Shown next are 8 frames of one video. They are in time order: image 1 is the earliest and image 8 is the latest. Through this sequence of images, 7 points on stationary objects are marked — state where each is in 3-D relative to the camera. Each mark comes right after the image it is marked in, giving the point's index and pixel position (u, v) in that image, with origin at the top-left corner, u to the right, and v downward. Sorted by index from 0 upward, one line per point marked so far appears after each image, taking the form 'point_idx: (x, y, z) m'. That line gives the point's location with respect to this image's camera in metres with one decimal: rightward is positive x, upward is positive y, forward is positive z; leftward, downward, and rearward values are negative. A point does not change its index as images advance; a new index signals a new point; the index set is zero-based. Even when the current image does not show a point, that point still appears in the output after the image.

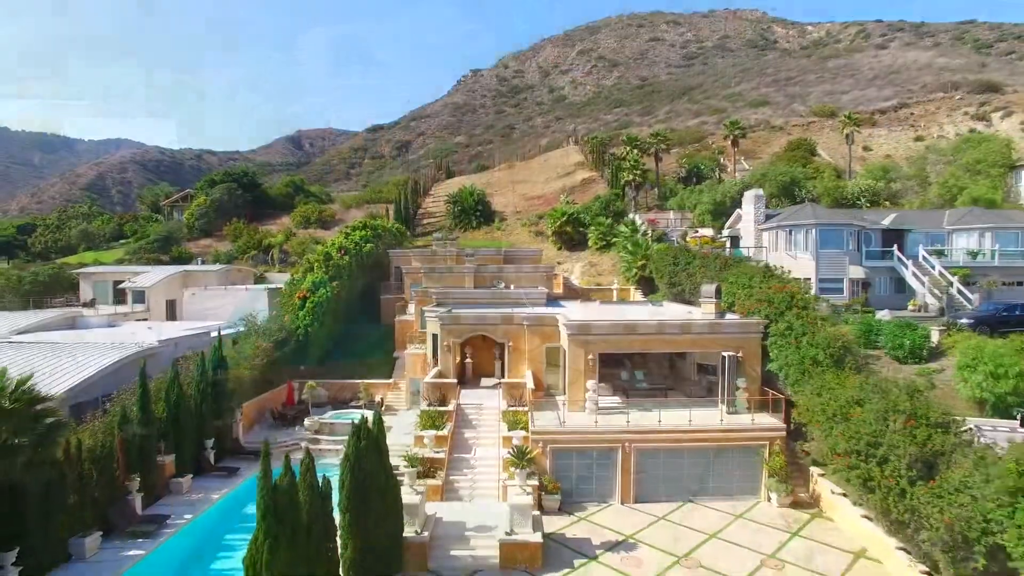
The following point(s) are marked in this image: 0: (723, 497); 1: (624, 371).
0: (+5.0, -4.9, +15.2) m
1: (+3.4, -2.4, +19.3) m
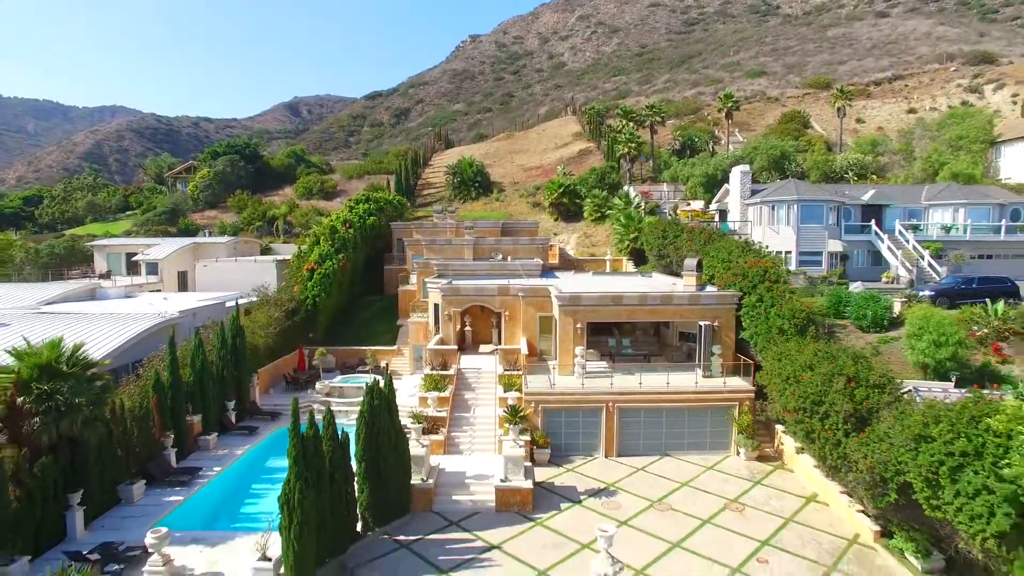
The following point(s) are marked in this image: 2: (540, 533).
0: (+4.9, -4.2, +17.0) m
1: (+3.3, -1.6, +20.9) m
2: (+0.6, -4.9, +13.0) m
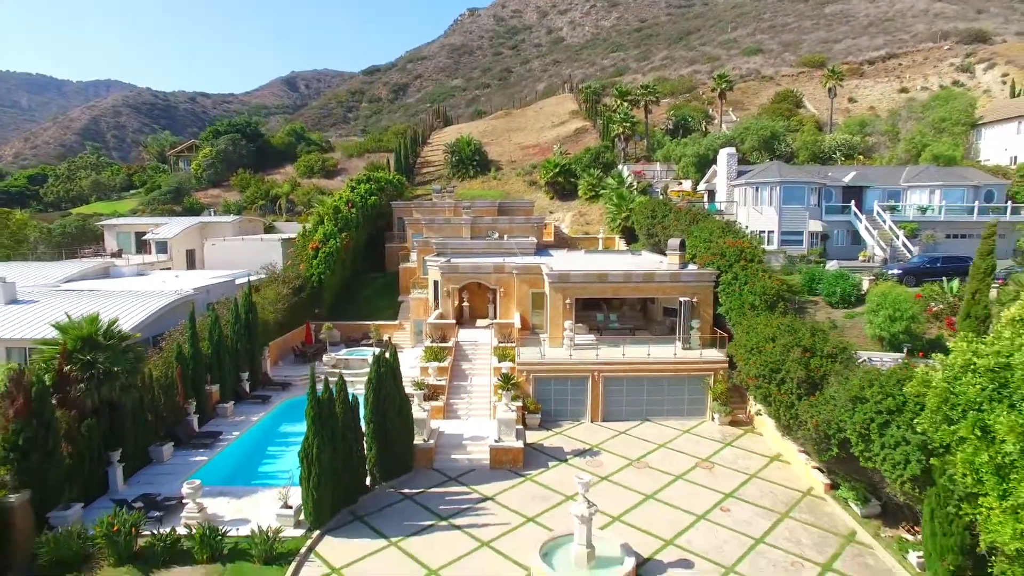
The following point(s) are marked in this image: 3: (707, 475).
0: (+4.7, -3.6, +18.5) m
1: (+3.1, -0.9, +22.4) m
2: (+0.4, -4.4, +14.6) m
3: (+4.6, -4.3, +15.2) m
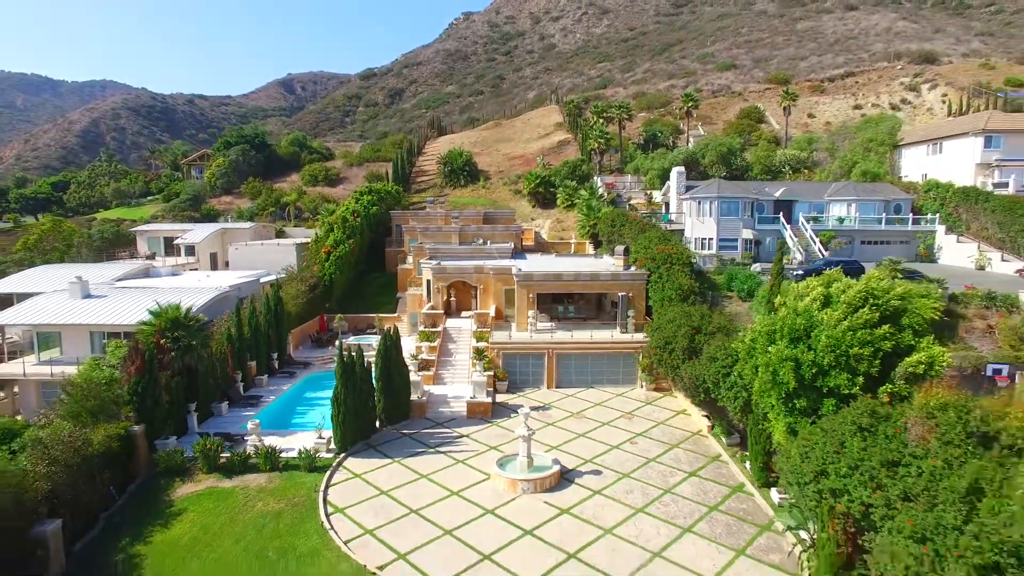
0: (+3.8, -3.5, +24.1) m
1: (+2.1, -0.8, +27.9) m
2: (-0.5, -4.3, +20.1) m
3: (+3.6, -4.2, +20.7) m
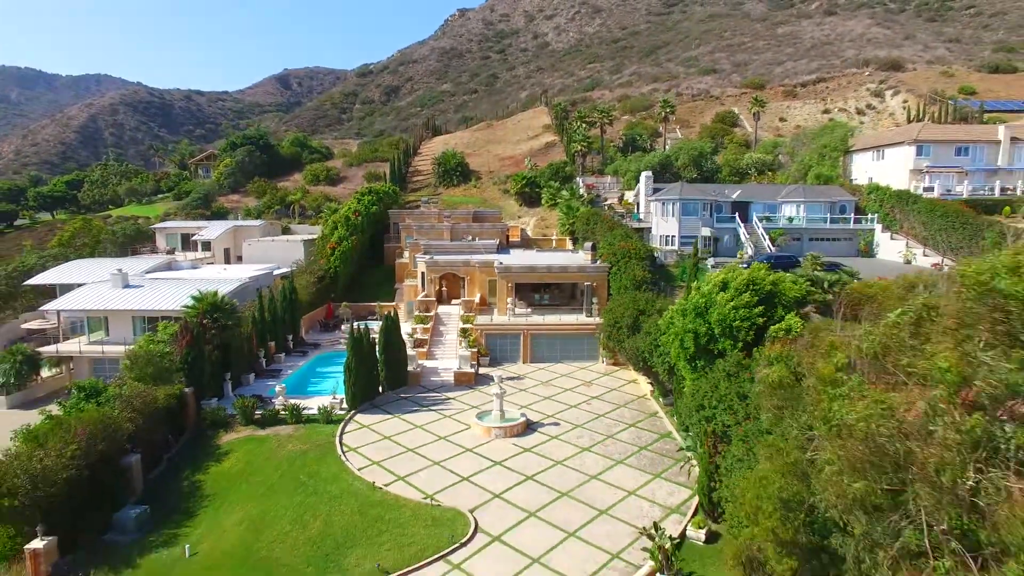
0: (+2.9, -3.1, +28.5) m
1: (+1.2, -0.3, +32.3) m
2: (-1.3, -3.9, +24.4) m
3: (+2.8, -3.8, +25.1) m
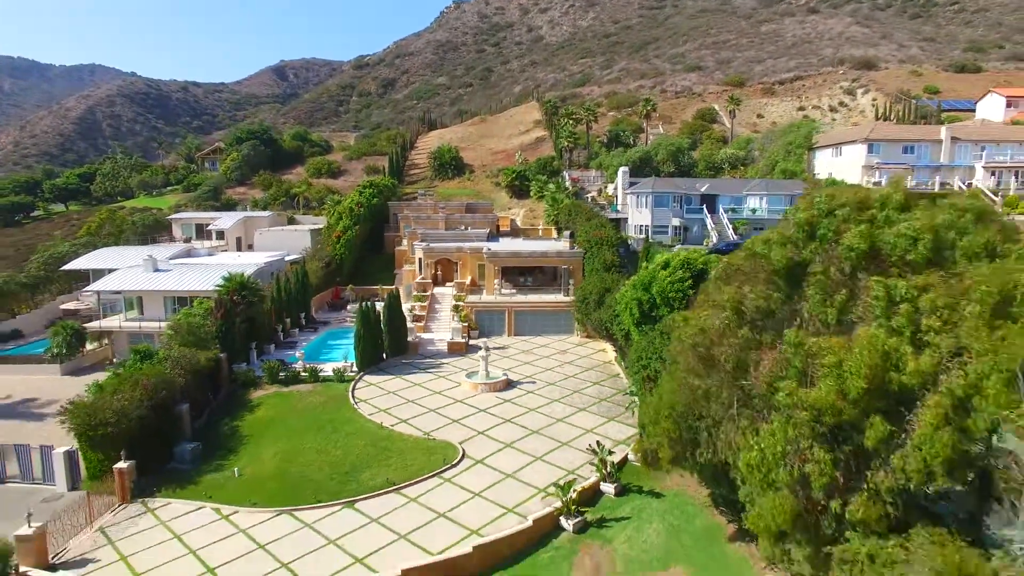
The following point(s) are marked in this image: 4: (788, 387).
0: (+2.3, -2.3, +32.6) m
1: (+0.5, +0.6, +36.4) m
2: (-2.0, -3.1, +28.6) m
3: (+2.2, -3.0, +29.3) m
4: (+4.0, -1.4, +9.4) m
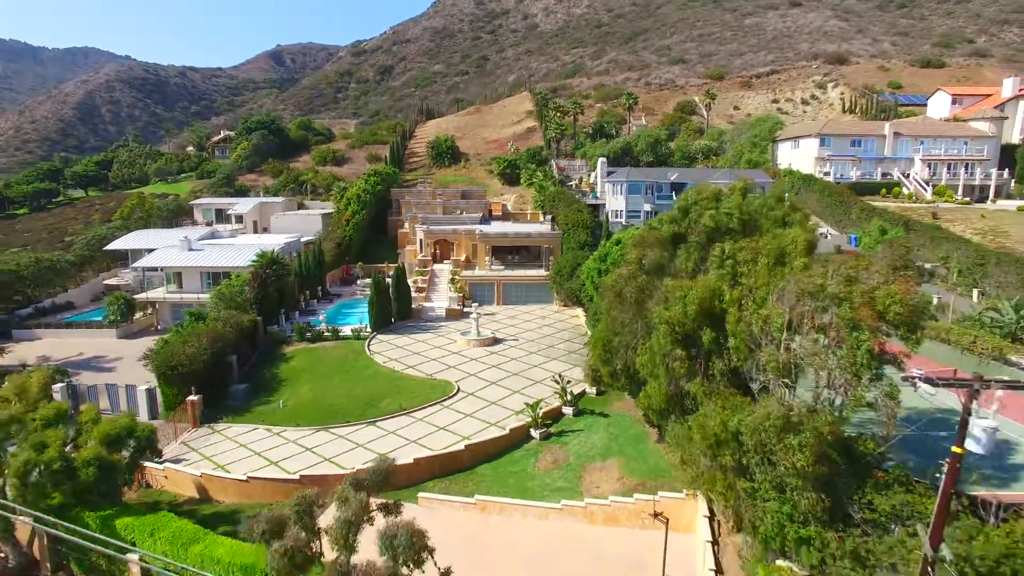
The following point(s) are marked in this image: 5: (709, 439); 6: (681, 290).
0: (+1.6, -0.9, +38.1) m
1: (-0.1, +2.0, +41.8) m
2: (-2.6, -1.8, +34.1) m
3: (+1.5, -1.7, +34.8) m
4: (+3.4, -0.6, +14.9) m
5: (+3.8, -2.9, +12.4) m
6: (+3.8, -0.1, +14.5) m
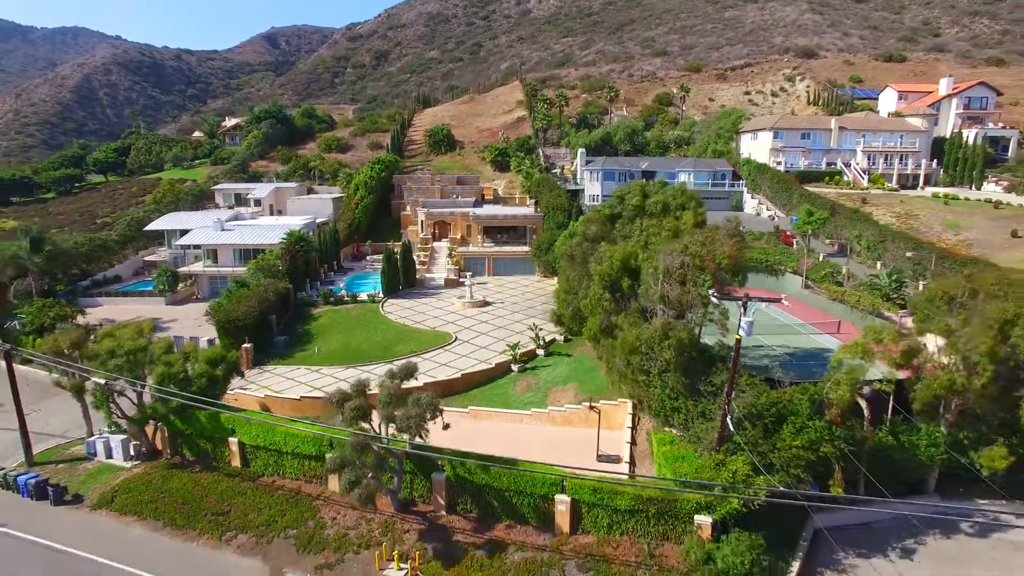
0: (+0.8, +0.9, +44.8) m
1: (-1.0, +3.9, +48.4) m
2: (-3.4, -0.2, +40.7) m
3: (+0.8, 0.0, +41.5) m
4: (+2.9, +0.6, +21.6) m
5: (+3.3, -1.8, +19.1) m
6: (+3.2, +1.1, +21.2) m
